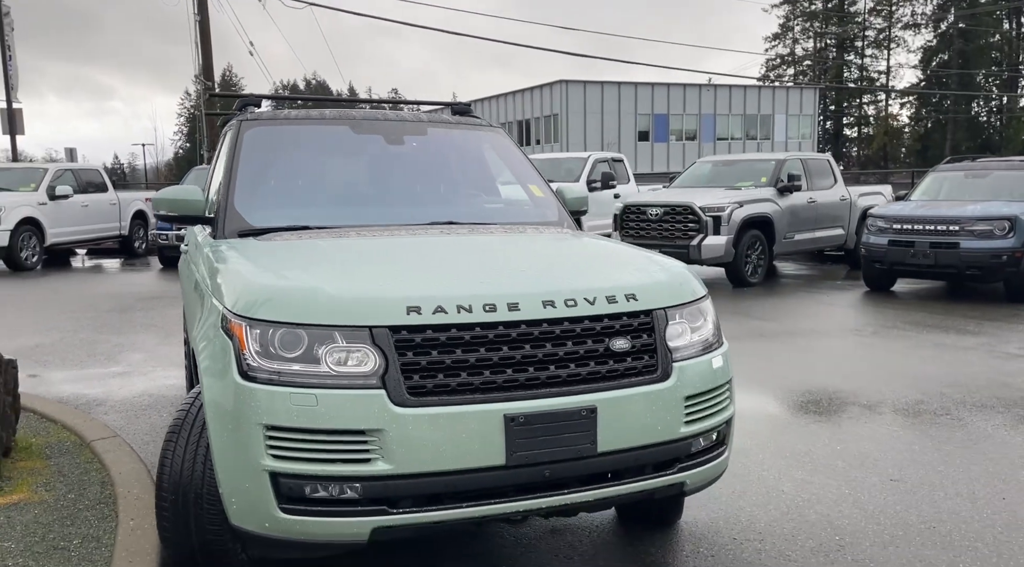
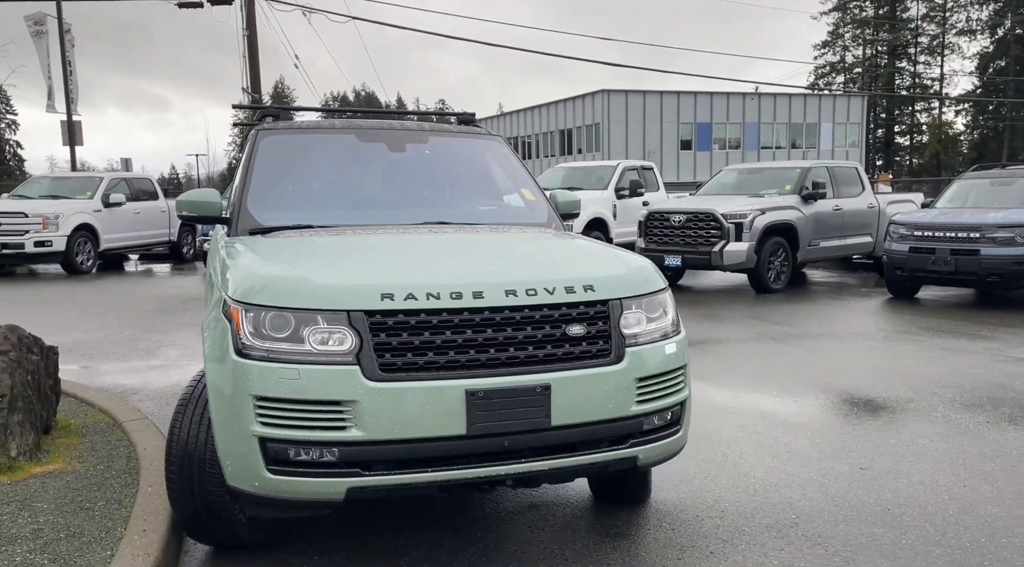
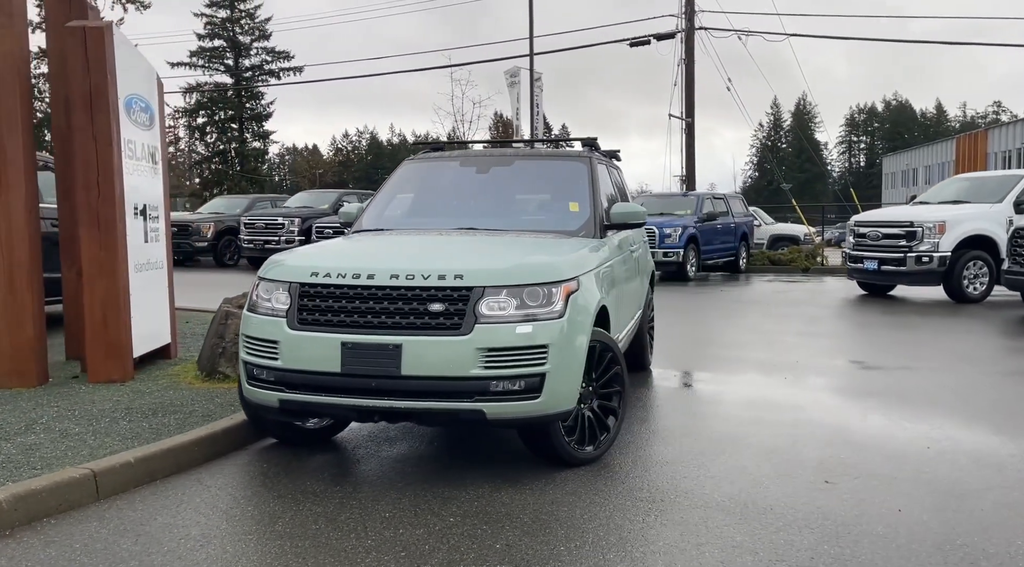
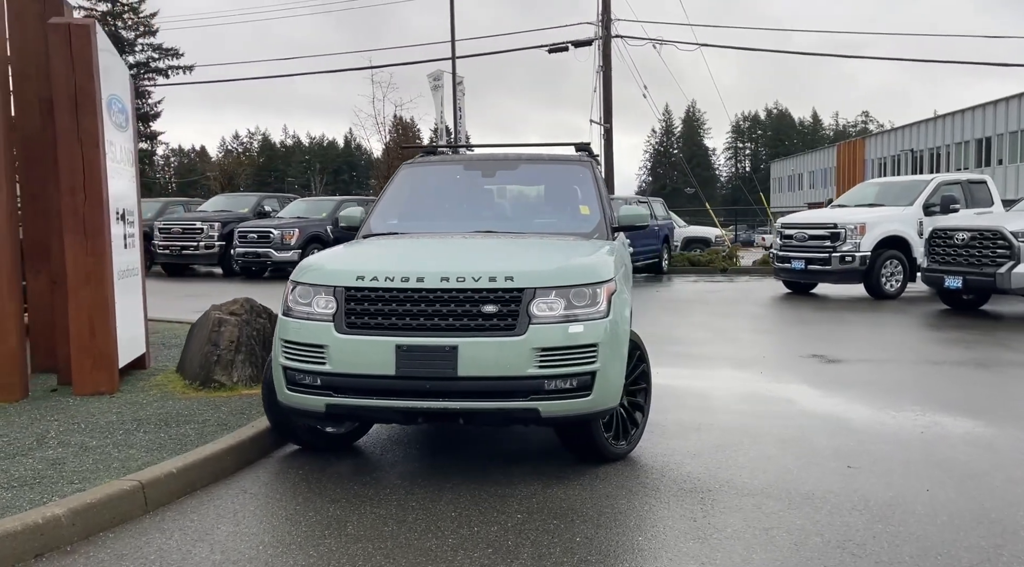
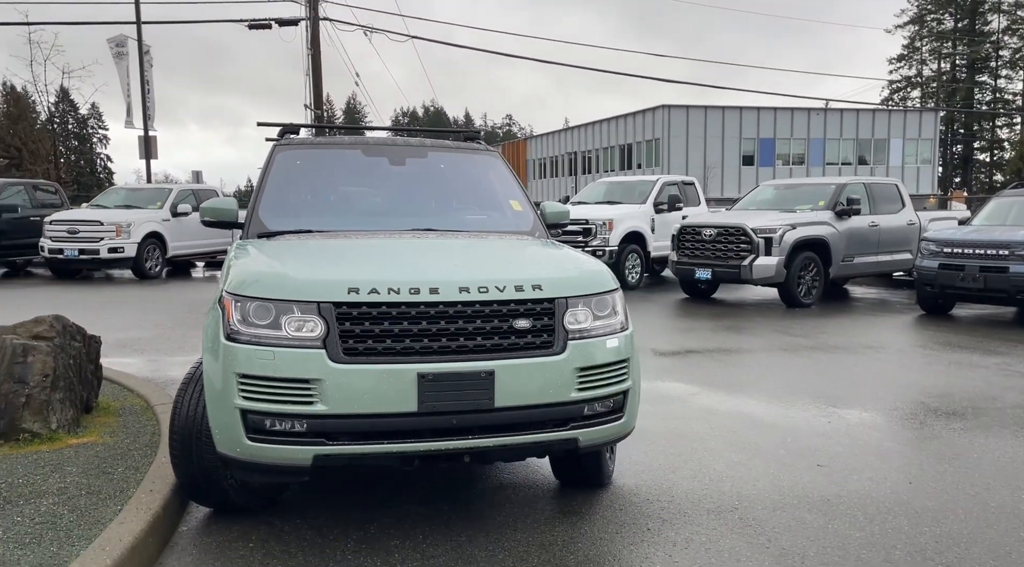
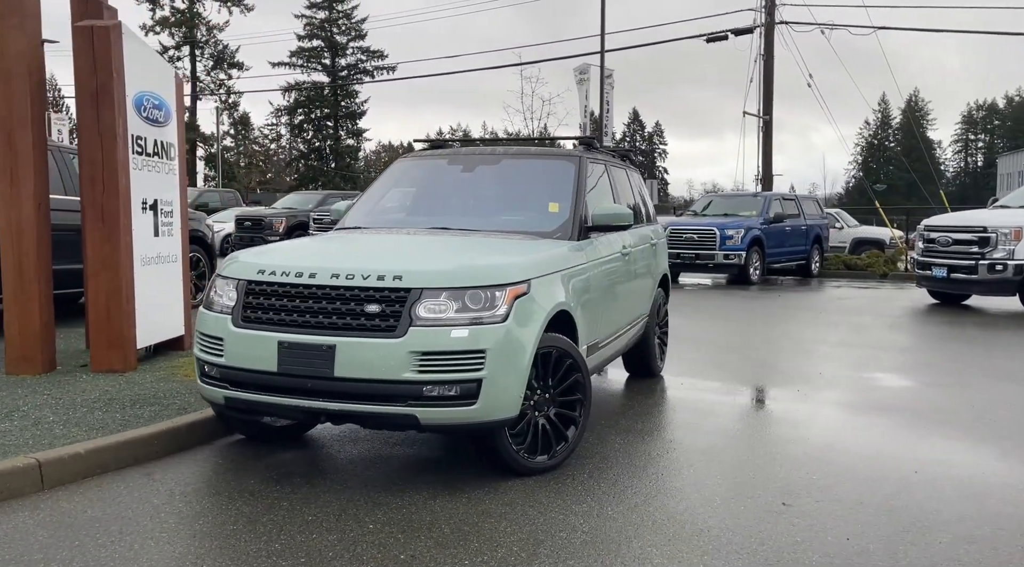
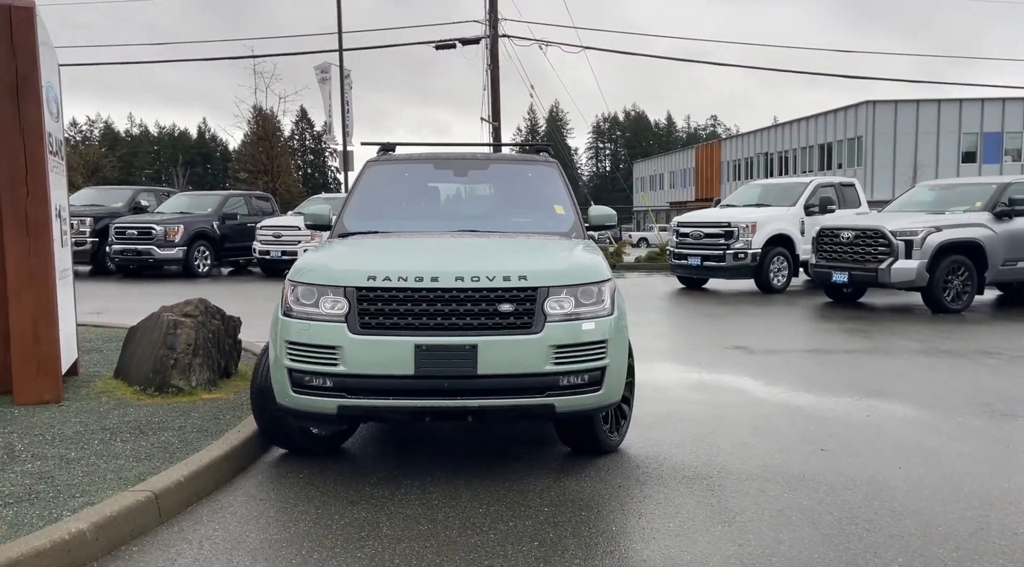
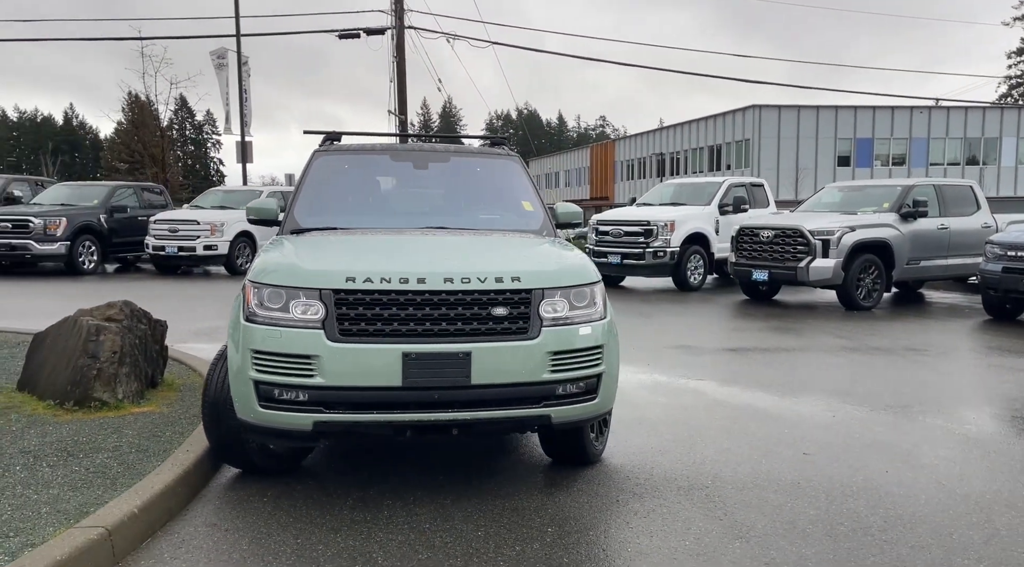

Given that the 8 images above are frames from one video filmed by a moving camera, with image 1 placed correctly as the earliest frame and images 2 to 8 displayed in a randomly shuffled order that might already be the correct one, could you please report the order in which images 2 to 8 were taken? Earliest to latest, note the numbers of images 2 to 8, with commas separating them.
2, 5, 8, 7, 4, 3, 6
